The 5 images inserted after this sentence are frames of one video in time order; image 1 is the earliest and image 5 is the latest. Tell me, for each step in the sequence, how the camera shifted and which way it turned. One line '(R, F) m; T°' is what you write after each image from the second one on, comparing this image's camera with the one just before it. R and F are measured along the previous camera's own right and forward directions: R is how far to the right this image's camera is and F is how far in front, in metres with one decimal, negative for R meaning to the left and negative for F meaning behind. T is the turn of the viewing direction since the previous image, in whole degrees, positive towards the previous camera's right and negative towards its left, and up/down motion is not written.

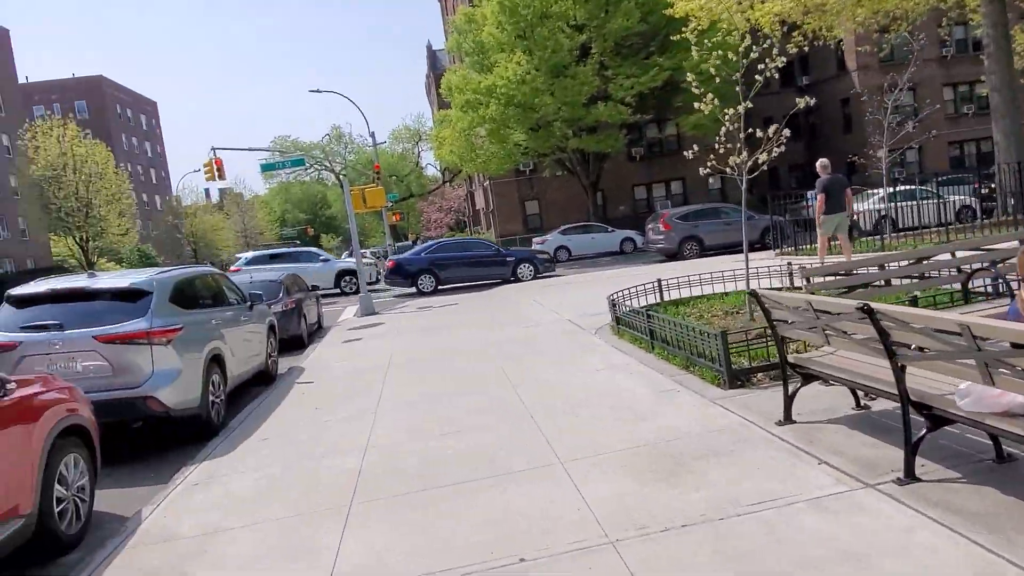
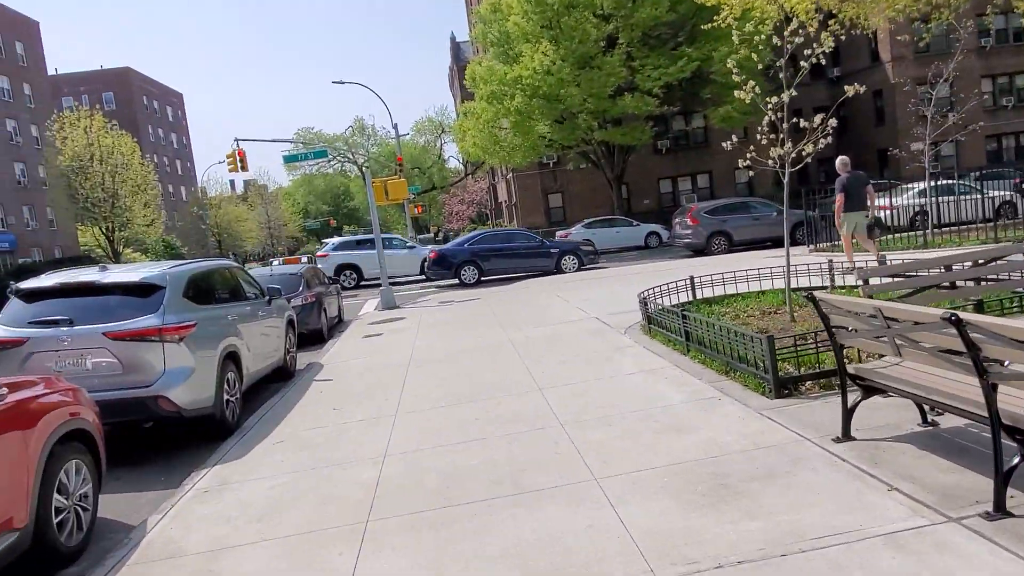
(-0.1, +0.4) m; -2°
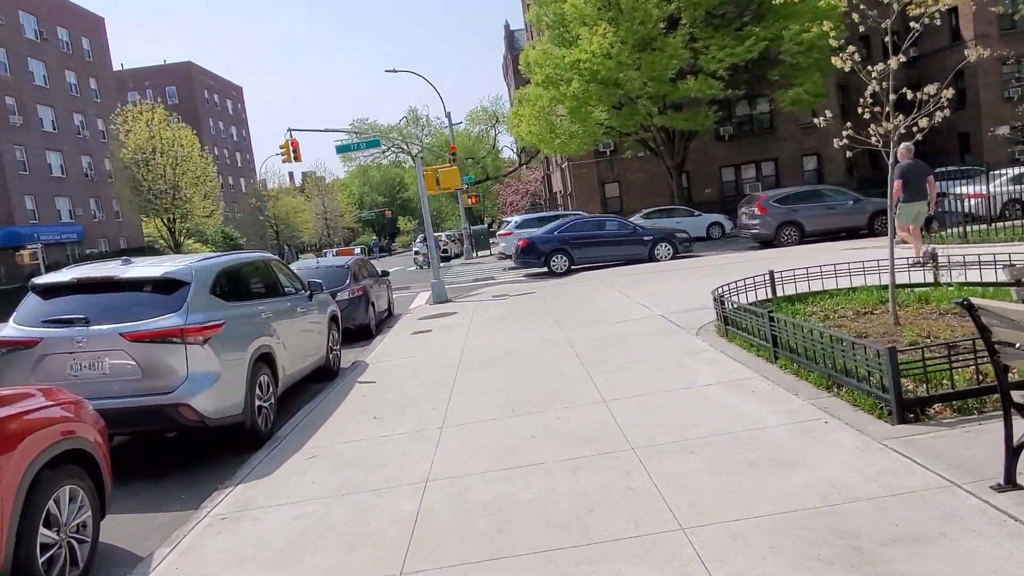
(-0.1, +0.8) m; -4°
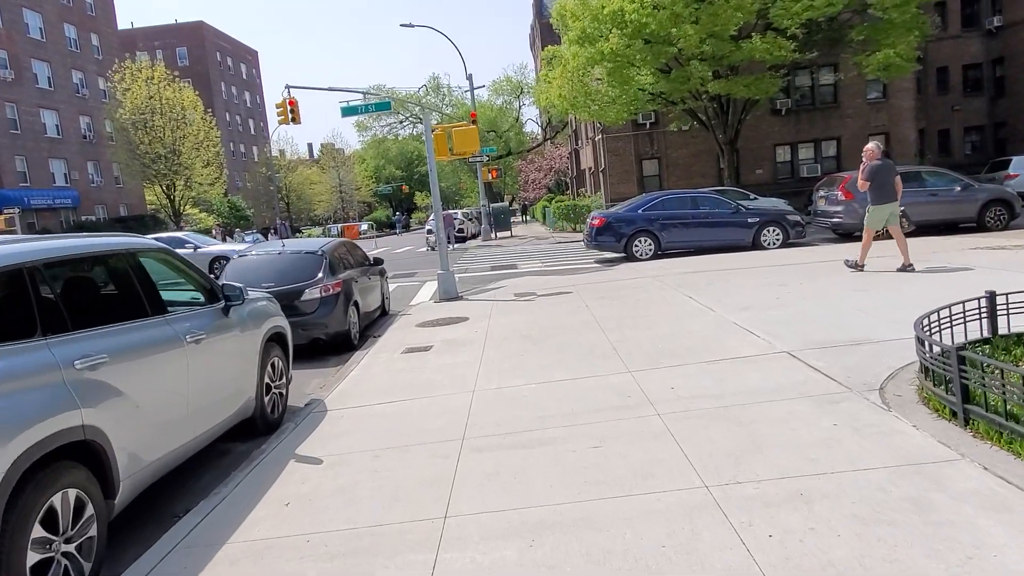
(-0.2, +3.6) m; -1°
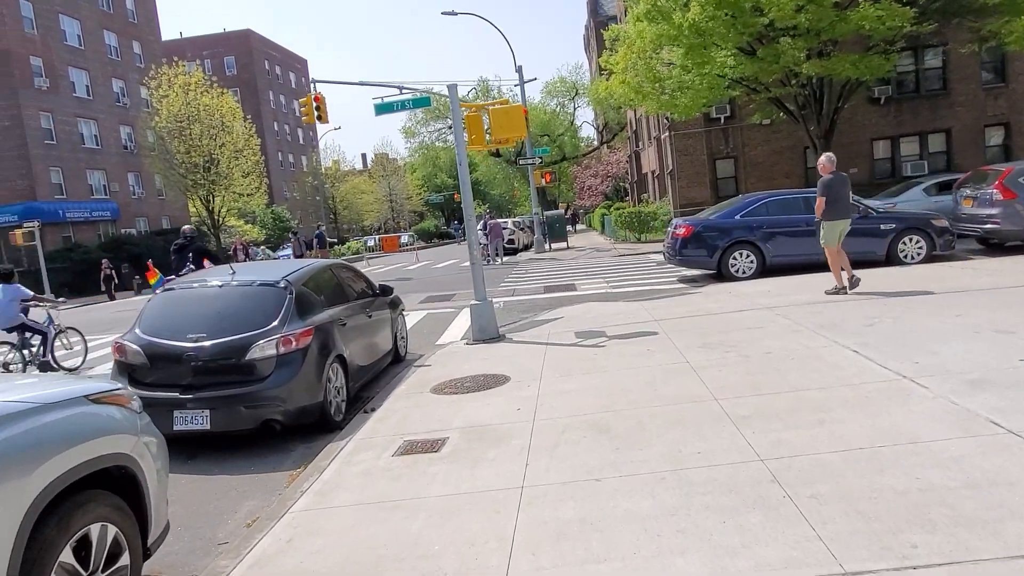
(-0.1, +3.5) m; -4°
